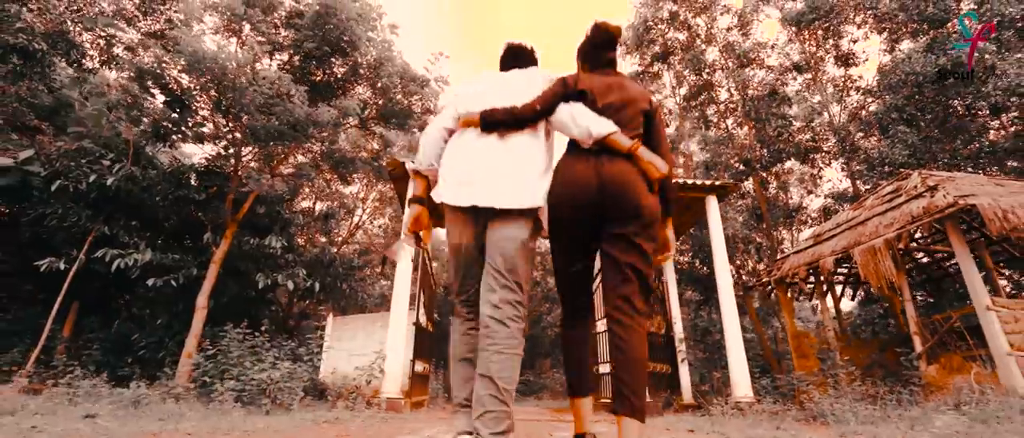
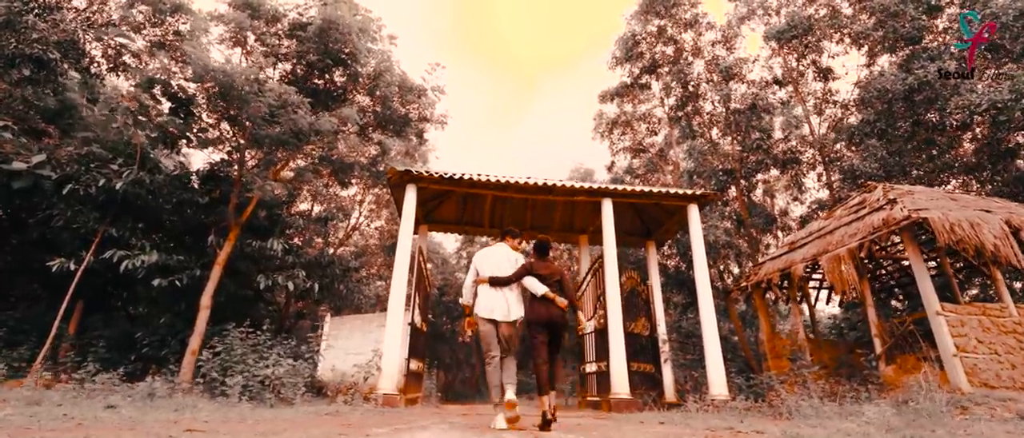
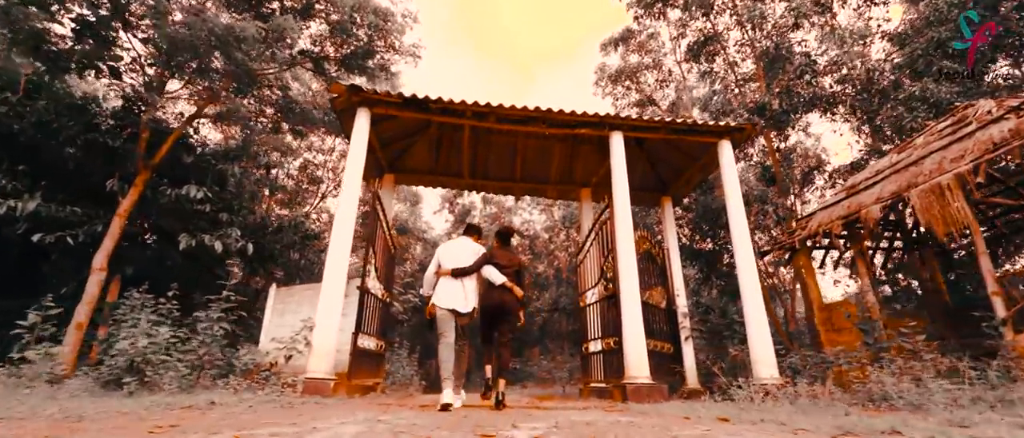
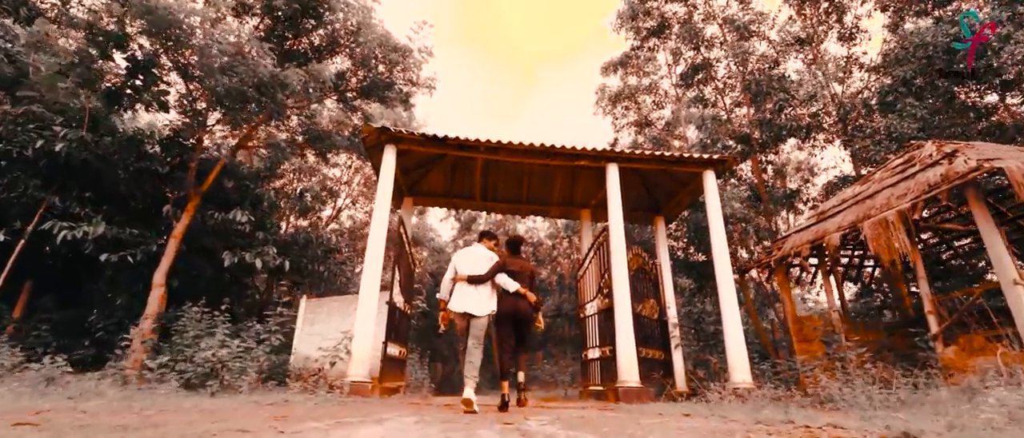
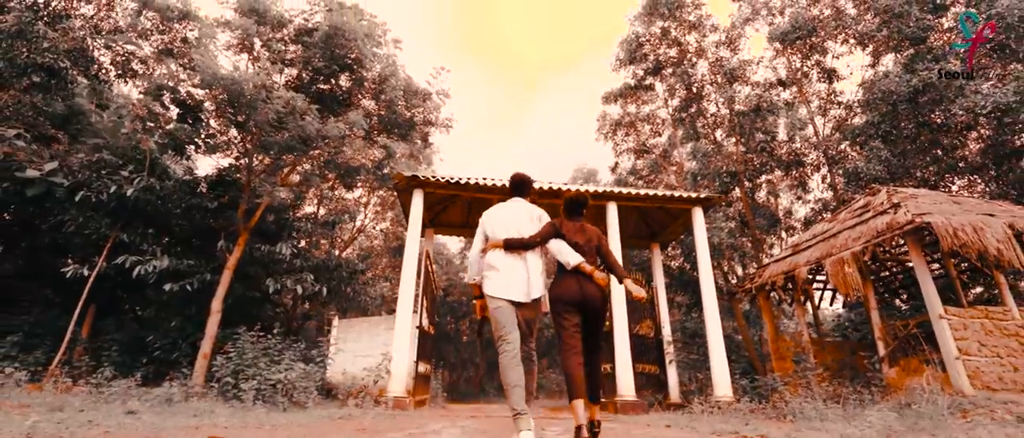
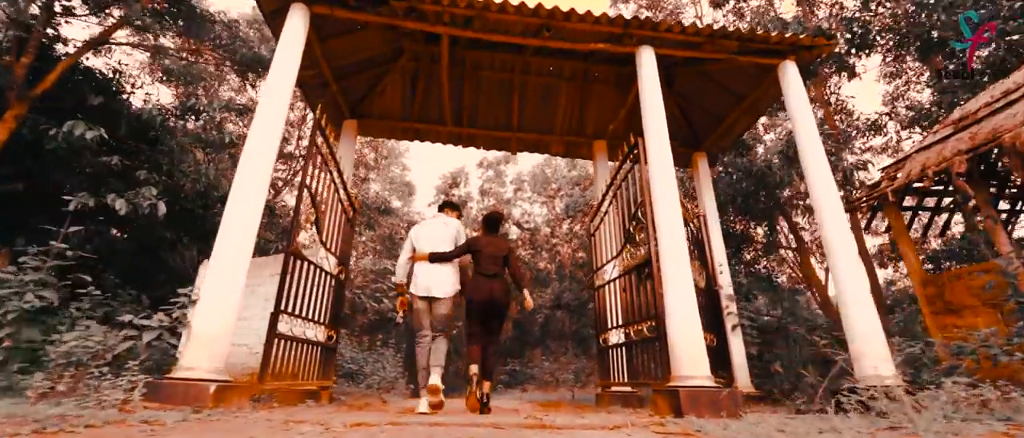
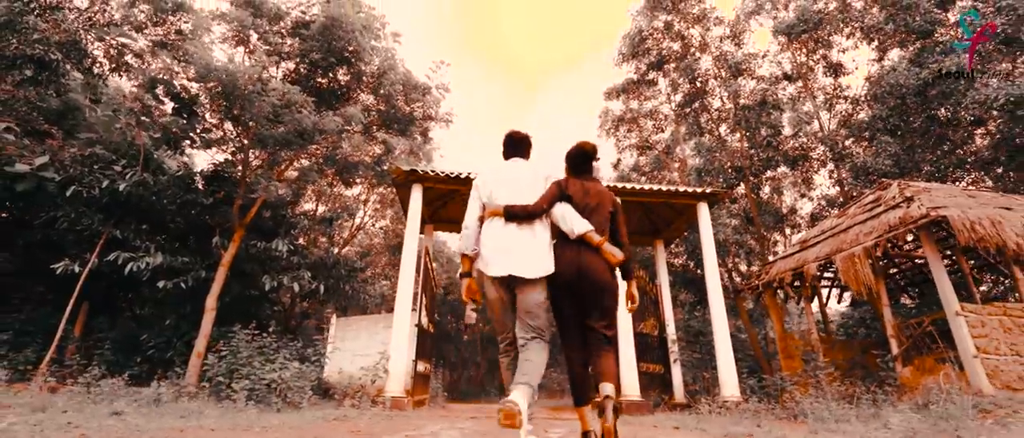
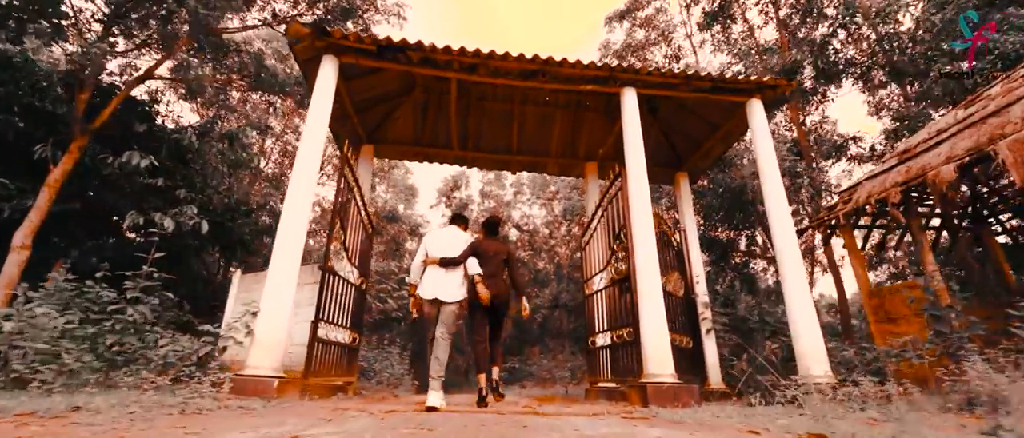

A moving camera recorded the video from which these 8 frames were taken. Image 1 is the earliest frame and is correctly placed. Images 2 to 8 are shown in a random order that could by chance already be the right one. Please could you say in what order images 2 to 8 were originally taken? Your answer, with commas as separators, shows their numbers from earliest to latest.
7, 5, 2, 4, 3, 8, 6
